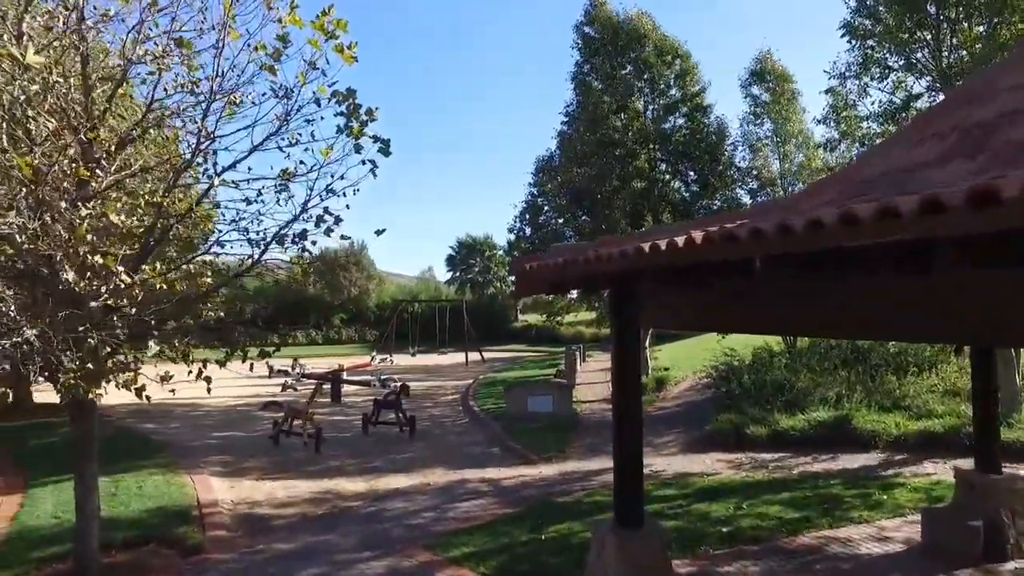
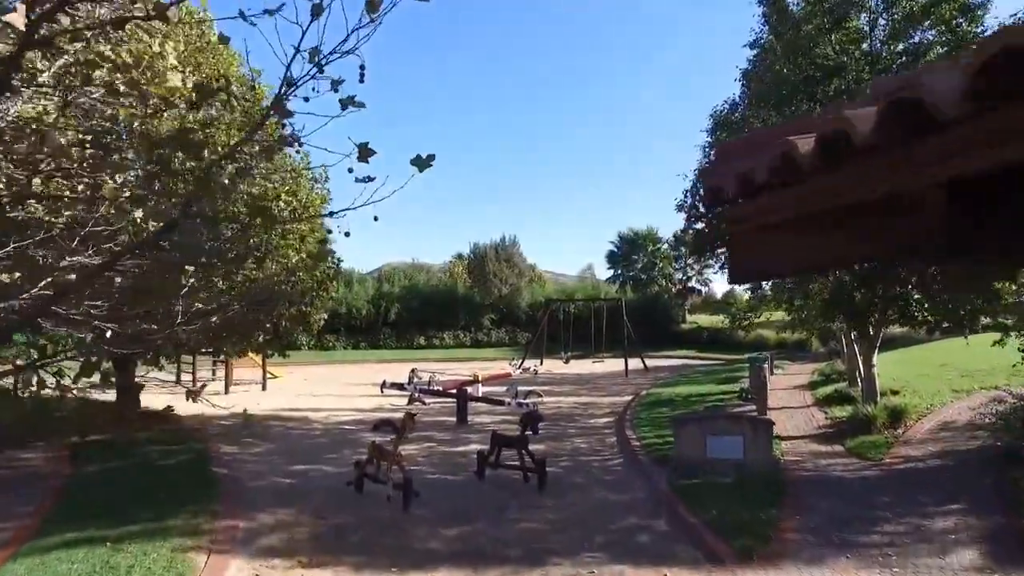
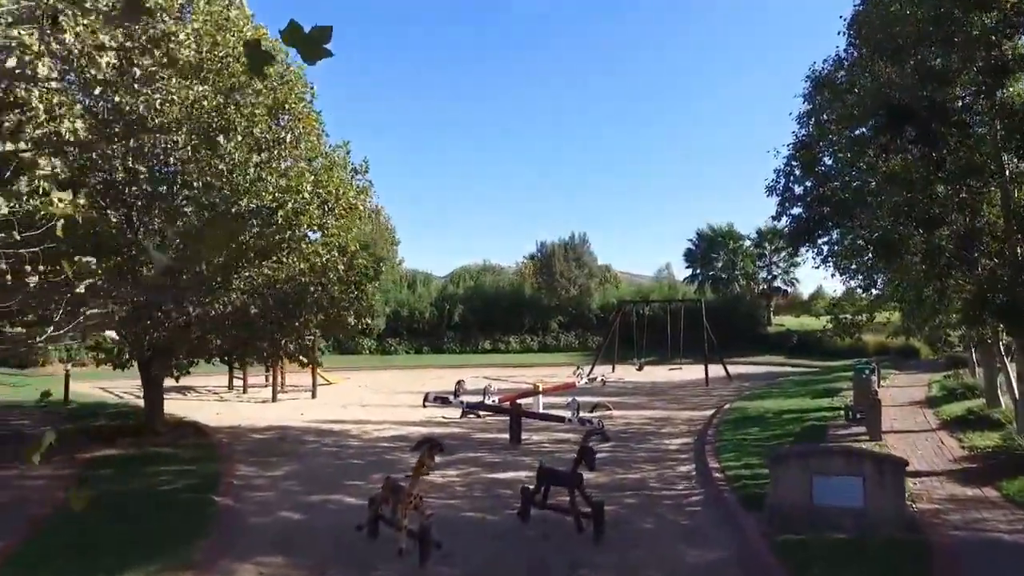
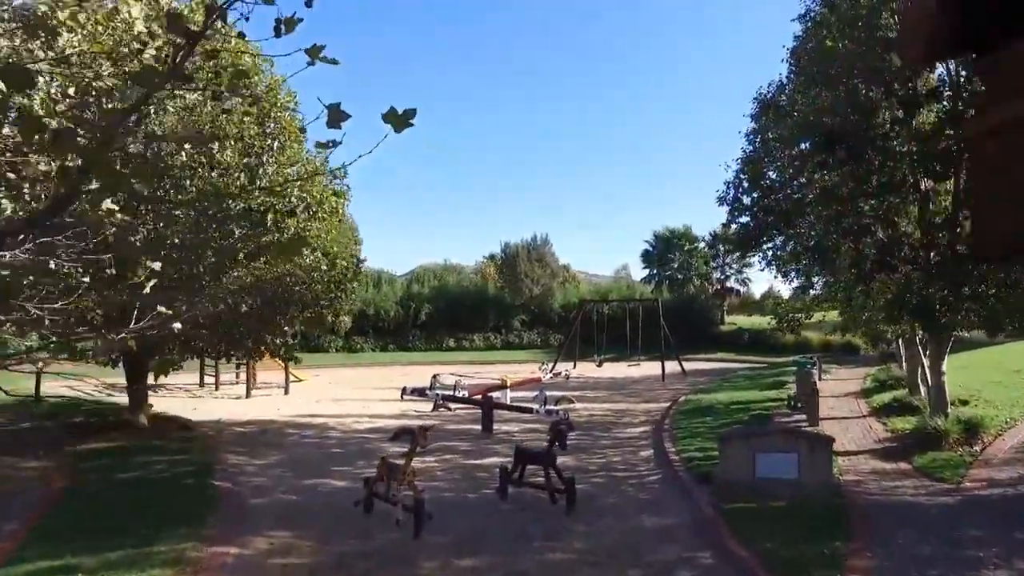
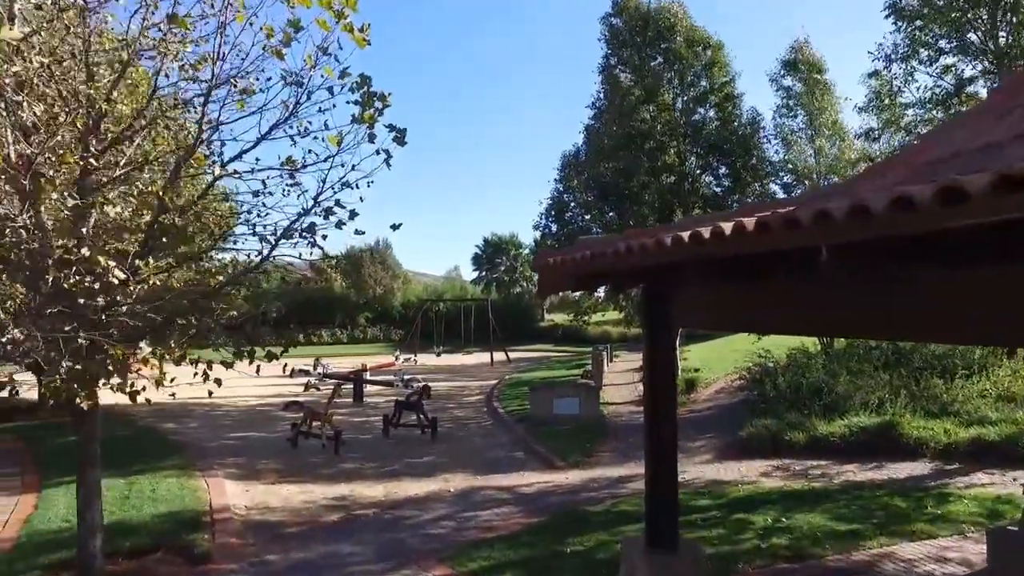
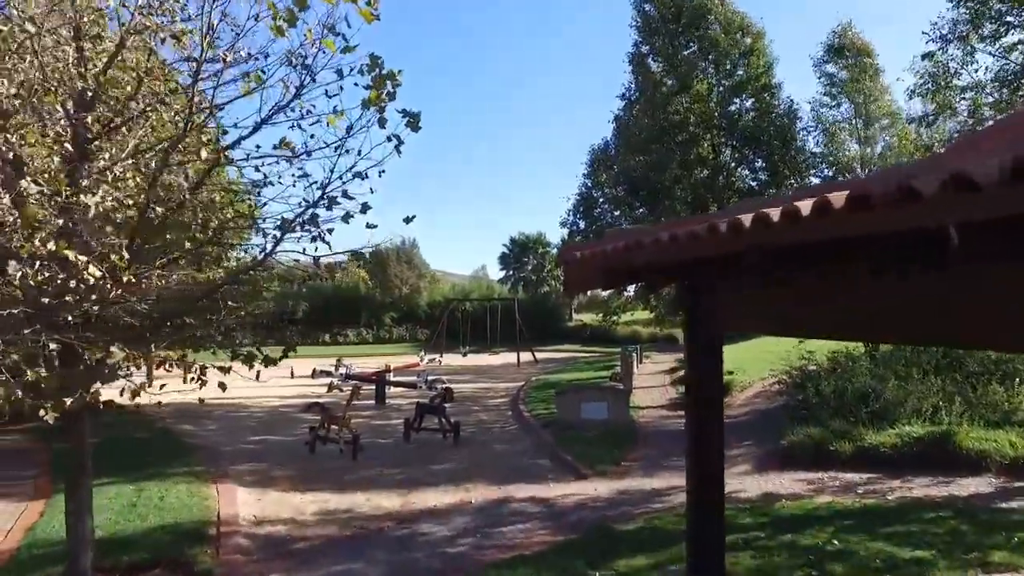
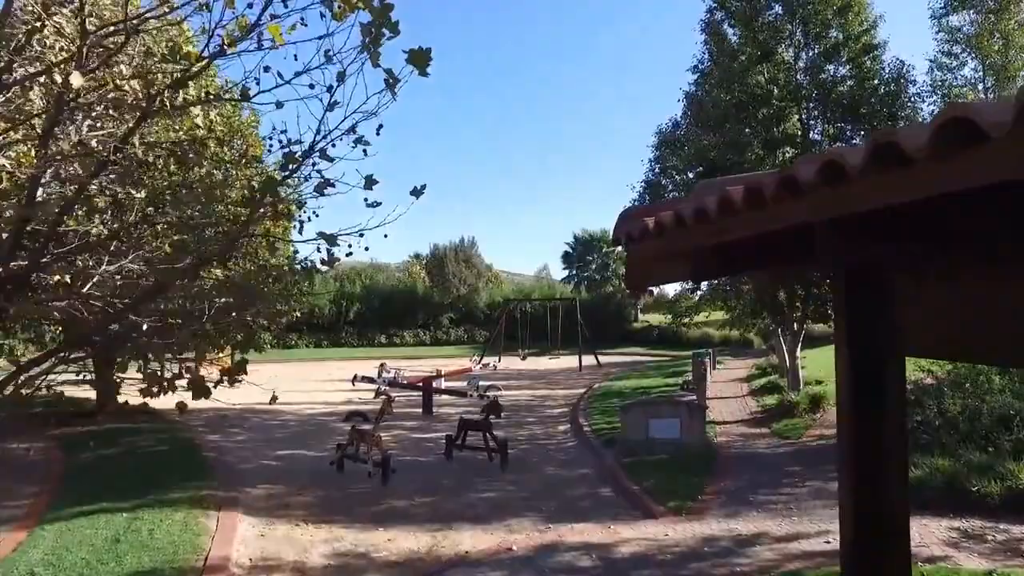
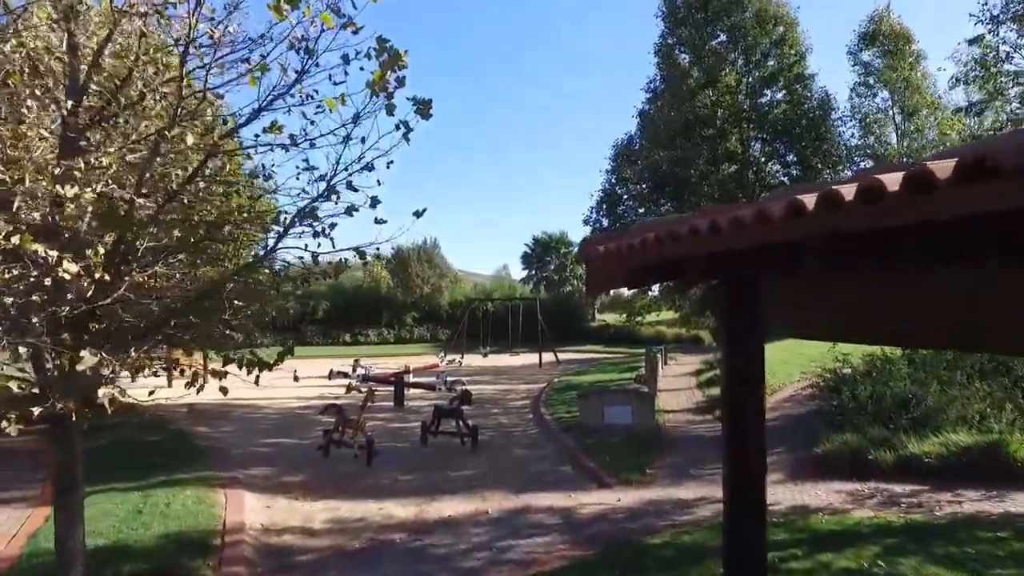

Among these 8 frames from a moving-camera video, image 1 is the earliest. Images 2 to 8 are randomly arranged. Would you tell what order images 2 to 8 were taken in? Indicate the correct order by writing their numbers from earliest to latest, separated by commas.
5, 6, 8, 7, 2, 4, 3
